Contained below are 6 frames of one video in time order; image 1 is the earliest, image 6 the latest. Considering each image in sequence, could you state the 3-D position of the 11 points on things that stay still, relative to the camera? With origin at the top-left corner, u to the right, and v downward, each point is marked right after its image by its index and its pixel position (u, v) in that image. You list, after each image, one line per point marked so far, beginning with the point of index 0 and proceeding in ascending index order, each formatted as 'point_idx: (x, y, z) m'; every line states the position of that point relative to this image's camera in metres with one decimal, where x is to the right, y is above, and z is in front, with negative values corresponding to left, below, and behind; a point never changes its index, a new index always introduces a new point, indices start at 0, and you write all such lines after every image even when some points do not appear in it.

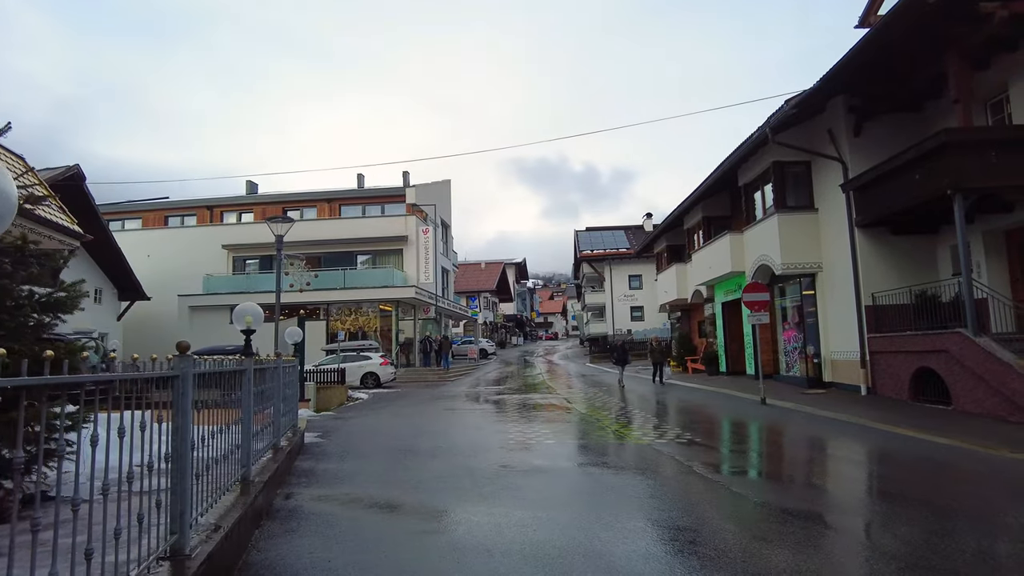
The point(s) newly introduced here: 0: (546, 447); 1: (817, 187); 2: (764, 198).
0: (+0.5, -2.3, +9.6) m
1: (+7.5, +2.5, +16.0) m
2: (+6.8, +2.4, +17.4) m
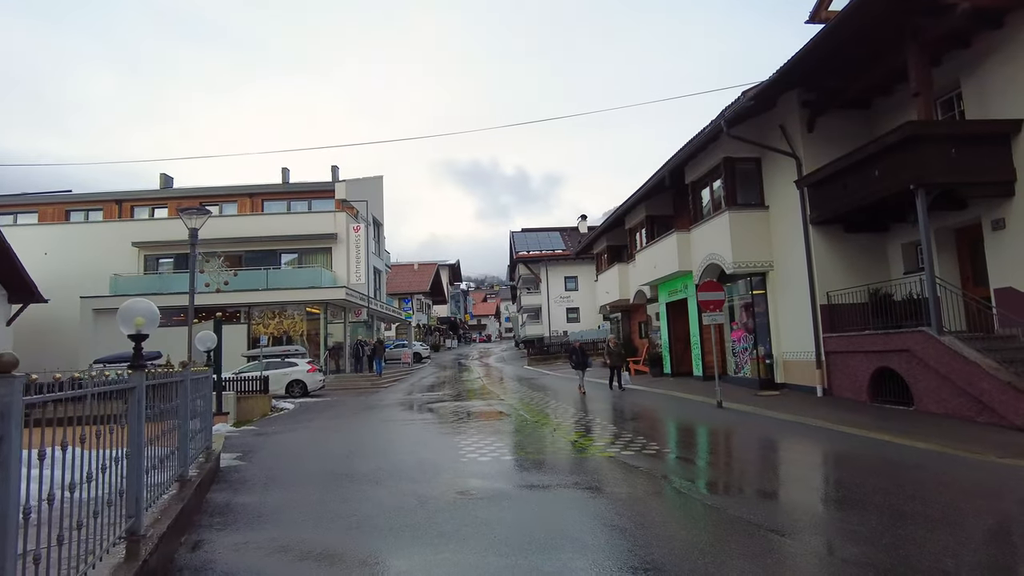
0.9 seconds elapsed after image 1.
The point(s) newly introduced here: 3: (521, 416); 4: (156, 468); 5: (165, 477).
0: (-0.1, -2.3, +8.6) m
1: (+6.2, +2.5, +15.7) m
2: (+5.3, +2.4, +17.0) m
3: (0.0, -3.2, +16.9) m
4: (-3.0, -1.5, +5.4) m
5: (-3.0, -1.6, +5.6) m
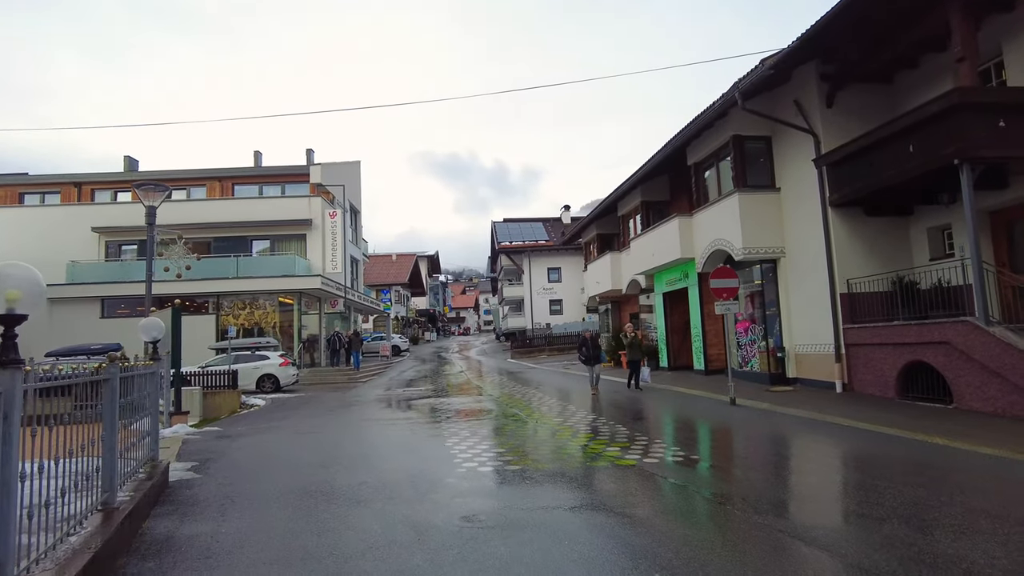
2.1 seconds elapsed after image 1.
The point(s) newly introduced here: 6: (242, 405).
0: (0.0, -2.0, +7.3) m
1: (+6.0, +2.8, +14.6) m
2: (+5.1, +2.7, +15.9) m
3: (-0.3, -2.9, +15.7) m
4: (-2.8, -1.3, +4.1) m
5: (-2.8, -1.4, +4.3) m
6: (-7.7, -3.3, +18.5) m
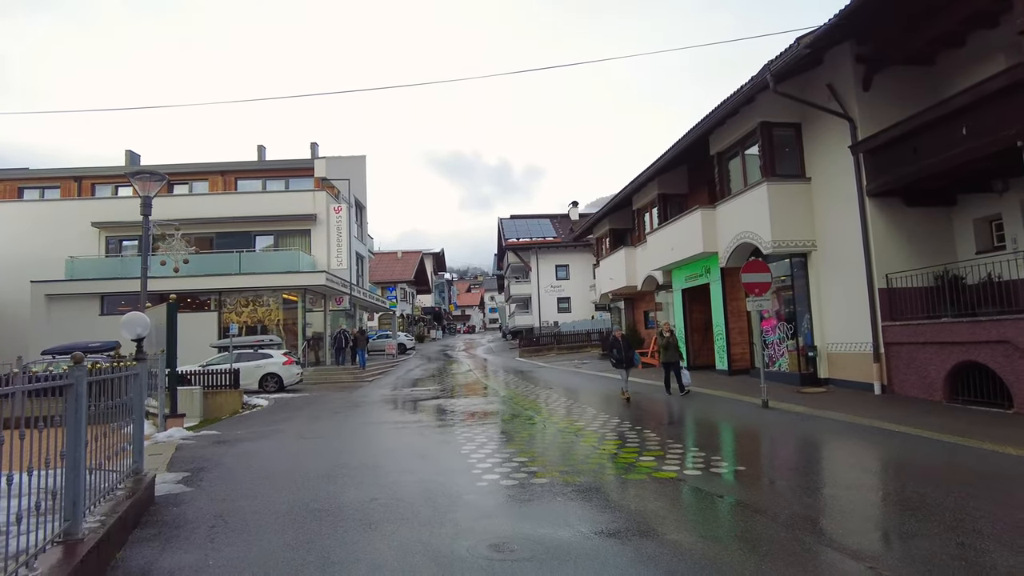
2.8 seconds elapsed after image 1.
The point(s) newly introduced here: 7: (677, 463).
0: (+0.2, -2.0, +6.6) m
1: (+6.3, +2.9, +13.8) m
2: (+5.4, +2.8, +15.1) m
3: (+0.1, -2.8, +14.9) m
4: (-2.6, -1.2, +3.3) m
5: (-2.6, -1.4, +3.6) m
6: (-7.3, -3.2, +17.8) m
7: (+1.9, -2.0, +7.6) m
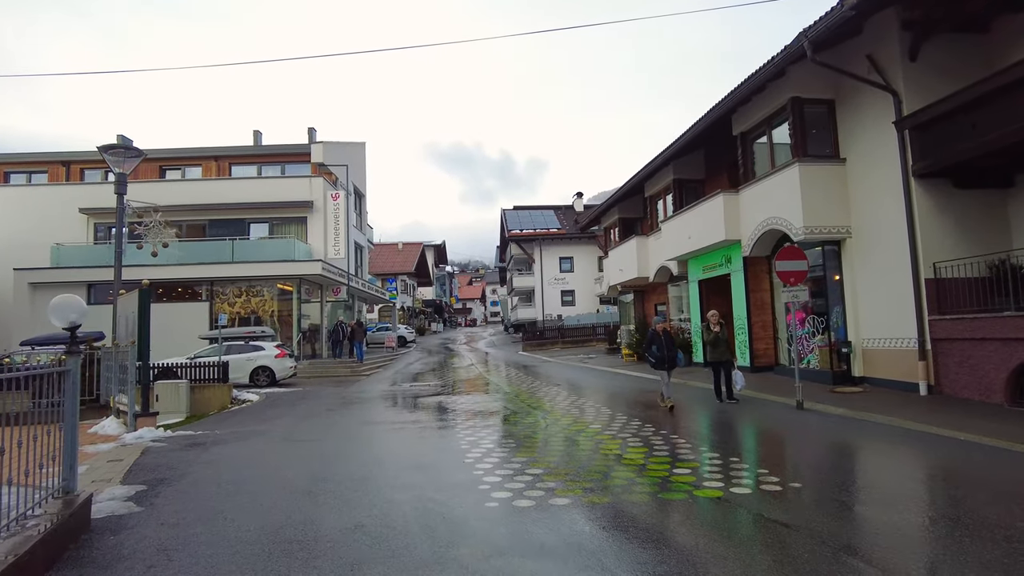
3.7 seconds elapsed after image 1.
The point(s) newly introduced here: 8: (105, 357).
0: (+0.4, -1.8, +5.5) m
1: (+6.5, +3.1, +12.6) m
2: (+5.6, +3.0, +14.0) m
3: (+0.2, -2.6, +13.9) m
4: (-2.4, -1.1, +2.3) m
5: (-2.5, -1.2, +2.5) m
6: (-7.2, -2.9, +16.8) m
7: (+2.1, -1.9, +6.6) m
8: (-6.8, -1.2, +10.9) m
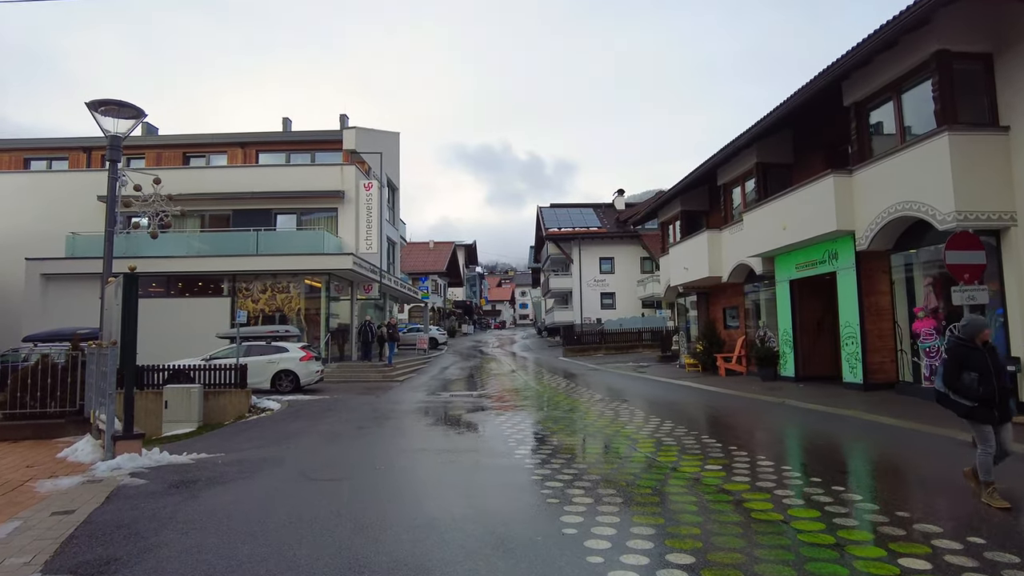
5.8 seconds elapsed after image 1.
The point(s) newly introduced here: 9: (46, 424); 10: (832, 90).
0: (+1.2, -1.7, +3.1) m
1: (+7.7, +3.1, +10.1) m
2: (+6.8, +3.0, +11.4) m
3: (+1.4, -2.5, +11.5) m
4: (-1.7, -0.9, 0.0) m
5: (-1.8, -1.1, +0.3) m
6: (-5.9, -2.7, +14.7) m
7: (+2.9, -1.8, +4.1) m
8: (-5.7, -1.0, +8.8) m
9: (-6.5, -1.9, +9.1) m
10: (+6.5, +4.0, +13.3) m
